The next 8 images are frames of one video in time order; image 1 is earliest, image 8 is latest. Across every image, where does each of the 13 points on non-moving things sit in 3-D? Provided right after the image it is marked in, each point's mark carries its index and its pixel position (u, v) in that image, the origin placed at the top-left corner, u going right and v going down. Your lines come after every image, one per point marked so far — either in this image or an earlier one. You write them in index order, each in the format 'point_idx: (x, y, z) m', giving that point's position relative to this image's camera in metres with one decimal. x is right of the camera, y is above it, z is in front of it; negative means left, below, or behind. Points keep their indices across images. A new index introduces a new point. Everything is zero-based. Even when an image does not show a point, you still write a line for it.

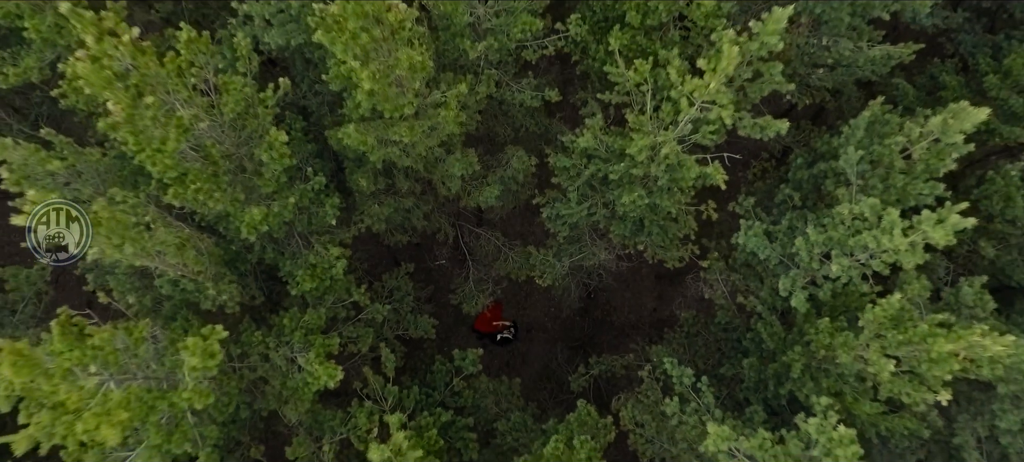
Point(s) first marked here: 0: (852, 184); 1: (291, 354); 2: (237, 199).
0: (+3.7, +0.5, +7.6) m
1: (-2.3, -1.3, +7.5) m
2: (-2.6, +0.3, +6.7) m
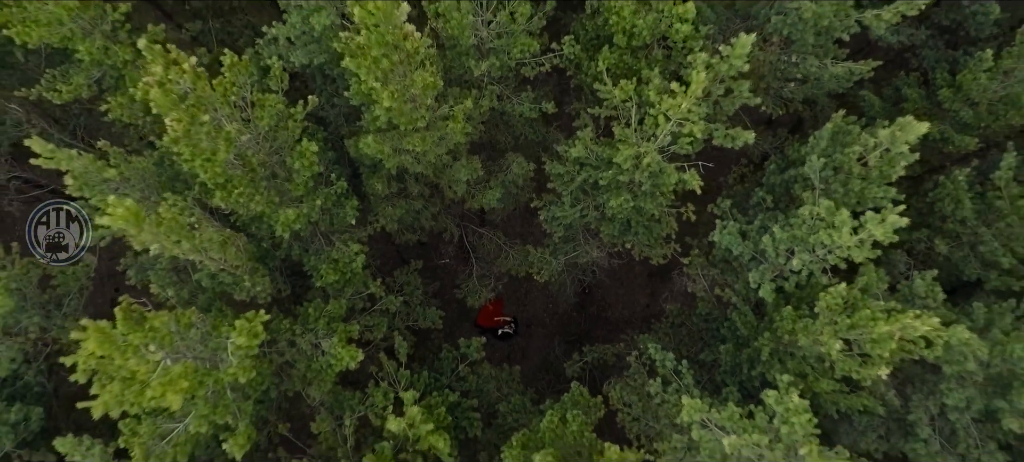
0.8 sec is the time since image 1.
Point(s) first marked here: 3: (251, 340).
0: (+3.7, +0.5, +8.5) m
1: (-2.3, -1.3, +8.4) m
2: (-2.6, +0.3, +7.7) m
3: (-2.5, -1.0, +7.6) m
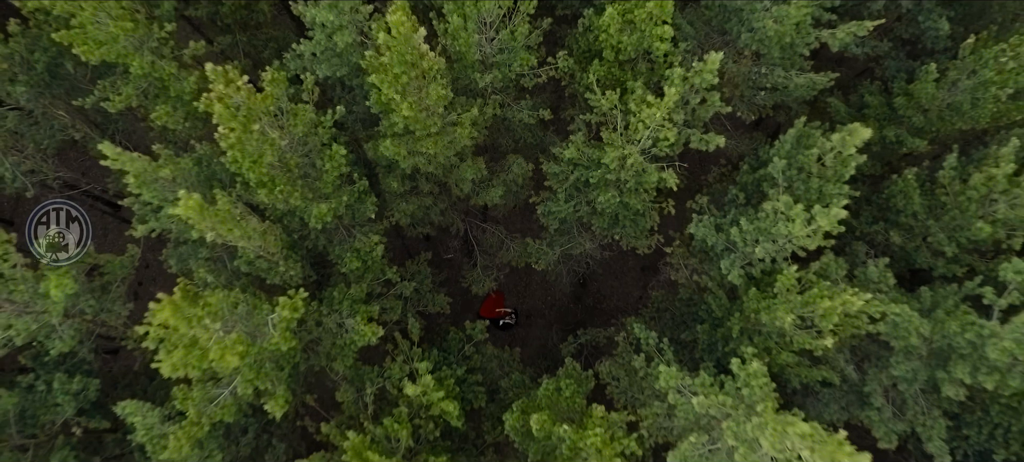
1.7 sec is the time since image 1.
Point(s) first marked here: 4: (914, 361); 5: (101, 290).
0: (+3.7, +0.6, +9.7) m
1: (-2.3, -1.2, +9.6) m
2: (-2.6, +0.4, +8.8) m
3: (-2.5, -0.9, +8.7) m
4: (+5.3, -1.7, +9.4) m
5: (-6.2, -0.9, +10.8) m
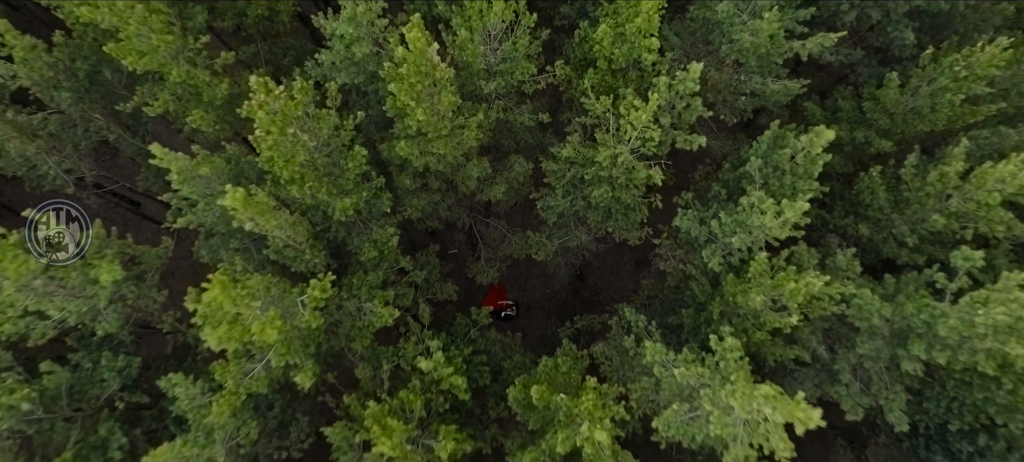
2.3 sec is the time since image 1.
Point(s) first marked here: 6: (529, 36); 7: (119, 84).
0: (+3.7, +0.7, +10.7) m
1: (-2.3, -1.1, +10.6) m
2: (-2.5, +0.5, +9.9) m
3: (-2.5, -0.8, +9.8) m
4: (+5.3, -1.6, +10.4) m
5: (-6.2, -0.8, +11.8) m
6: (+0.3, +2.9, +10.8) m
7: (-7.1, +2.7, +13.0) m
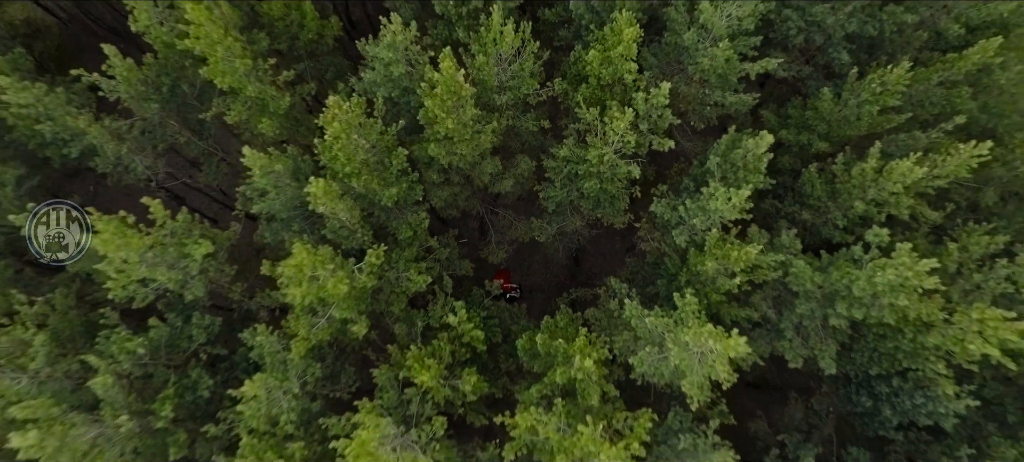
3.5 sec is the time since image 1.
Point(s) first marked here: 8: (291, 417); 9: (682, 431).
0: (+3.8, +1.0, +13.4) m
1: (-2.1, -0.8, +13.2) m
2: (-2.4, +0.8, +12.5) m
3: (-2.4, -0.5, +12.4) m
4: (+5.5, -1.3, +13.0) m
5: (-6.0, -0.5, +14.4) m
6: (+0.4, +3.2, +13.4) m
7: (-7.0, +3.0, +15.6) m
8: (-3.7, -3.1, +11.8) m
9: (+2.9, -3.4, +12.2) m
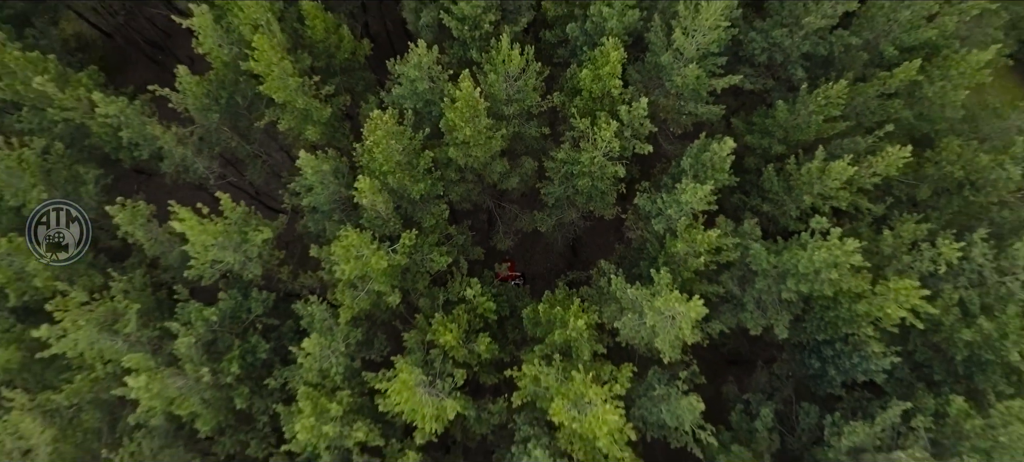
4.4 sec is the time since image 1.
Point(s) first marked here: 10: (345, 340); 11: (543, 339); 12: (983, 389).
0: (+4.0, +1.3, +16.0) m
1: (-2.0, -0.6, +15.9) m
2: (-2.2, +1.0, +15.1) m
3: (-2.2, -0.3, +15.0) m
4: (+5.6, -1.1, +15.6) m
5: (-5.9, -0.3, +17.0) m
6: (+0.5, +3.5, +16.0) m
7: (-6.9, +3.2, +18.2) m
8: (-3.5, -2.8, +14.5) m
9: (+3.0, -3.2, +14.8) m
10: (-3.5, -2.3, +14.9) m
11: (+0.7, -2.3, +15.5) m
12: (+10.1, -3.4, +15.2) m
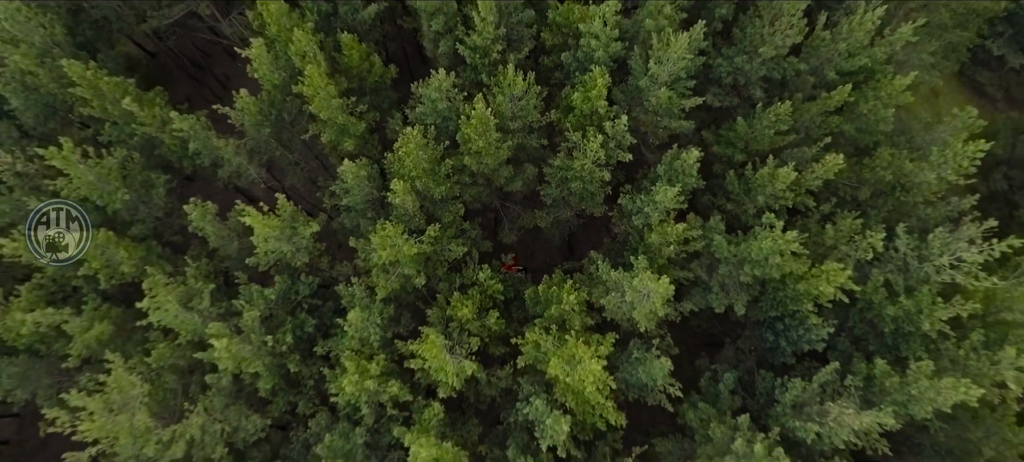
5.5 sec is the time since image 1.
0: (+4.1, +1.4, +19.2) m
1: (-1.9, -0.4, +19.1) m
2: (-2.1, +1.2, +18.3) m
3: (-2.1, -0.2, +18.2) m
4: (+5.7, -0.9, +18.9) m
5: (-5.8, -0.1, +20.3) m
6: (+0.7, +3.6, +19.3) m
7: (-6.7, +3.3, +21.5) m
8: (-3.4, -2.7, +17.7) m
9: (+3.2, -3.0, +18.0) m
10: (-3.4, -2.1, +18.1) m
11: (+0.8, -2.2, +18.7) m
12: (+10.2, -3.2, +18.4) m
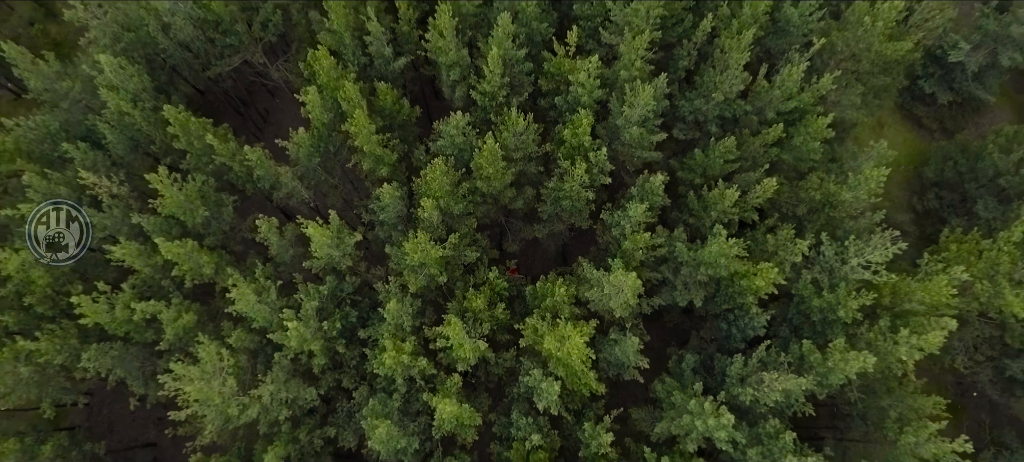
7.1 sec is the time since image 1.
0: (+4.2, +1.1, +24.0) m
1: (-1.8, -0.7, +23.8) m
2: (-2.0, +0.9, +23.1) m
3: (-2.0, -0.5, +23.0) m
4: (+5.8, -1.2, +23.5) m
5: (-5.7, -0.5, +25.0) m
6: (+0.7, +3.3, +24.1) m
7: (-6.7, +2.9, +26.3) m
8: (-3.3, -3.0, +22.3) m
9: (+3.3, -3.3, +22.6) m
10: (-3.3, -2.4, +22.8) m
11: (+0.9, -2.5, +23.3) m
12: (+10.3, -3.5, +23.0) m
